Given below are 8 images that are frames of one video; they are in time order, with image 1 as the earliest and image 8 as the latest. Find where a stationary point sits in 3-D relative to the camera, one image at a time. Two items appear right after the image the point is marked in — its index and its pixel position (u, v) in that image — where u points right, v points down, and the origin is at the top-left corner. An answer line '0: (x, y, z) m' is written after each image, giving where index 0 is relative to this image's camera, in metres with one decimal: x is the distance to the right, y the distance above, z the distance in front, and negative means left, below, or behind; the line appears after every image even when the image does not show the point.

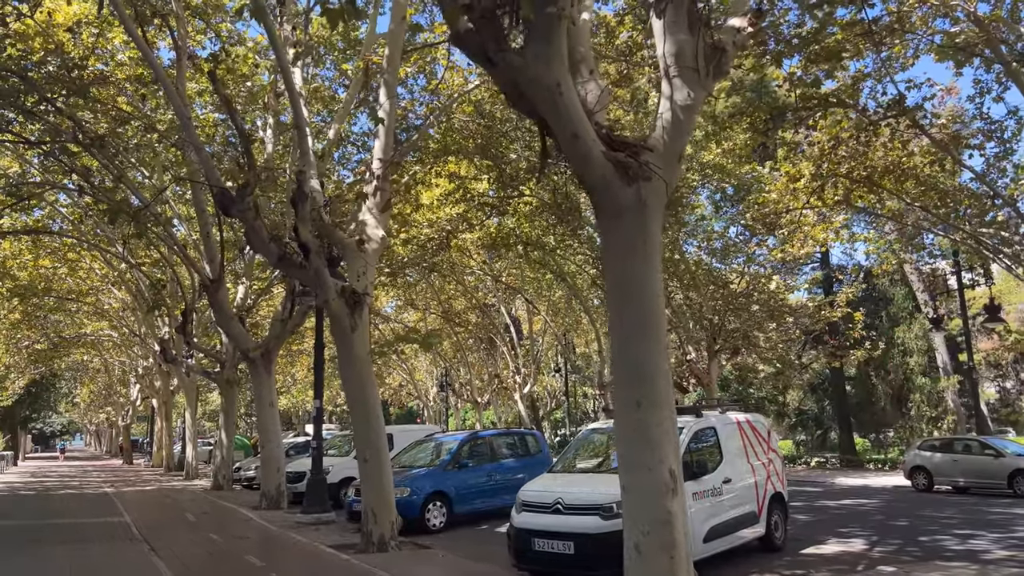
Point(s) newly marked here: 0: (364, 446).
0: (-1.5, -1.6, +7.6) m
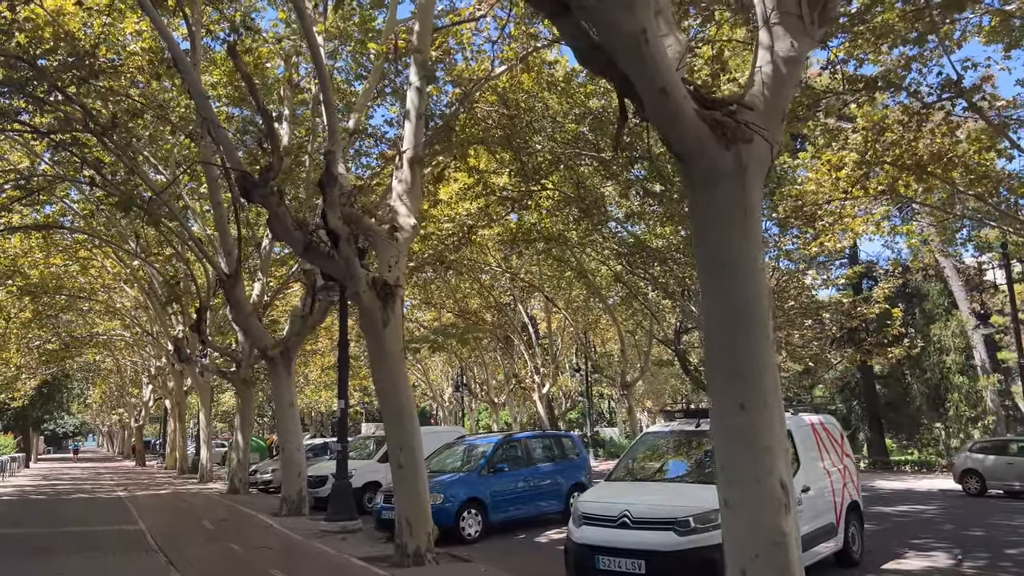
0: (-1.1, -1.5, +7.0) m
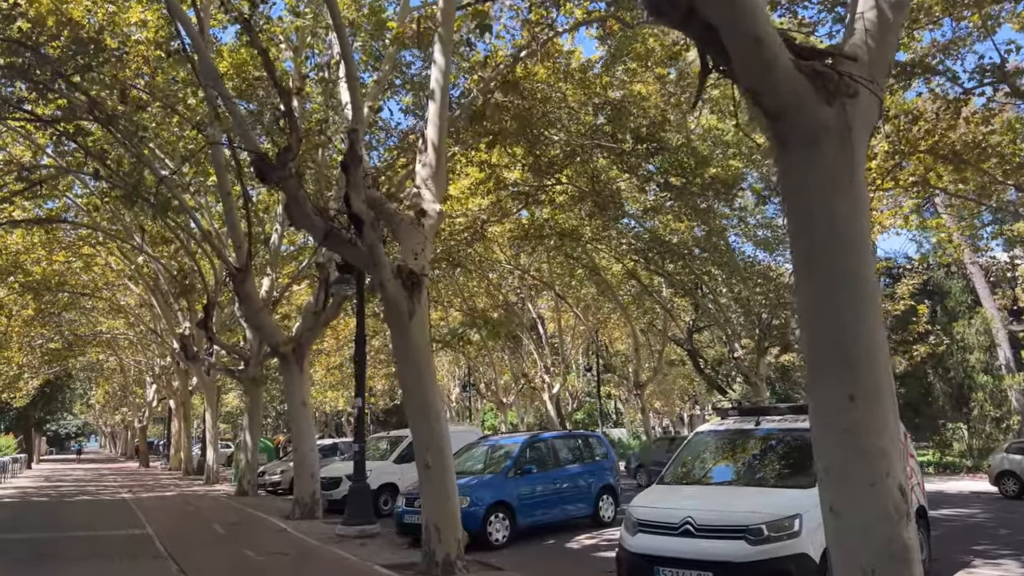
0: (-0.7, -1.4, +6.6) m
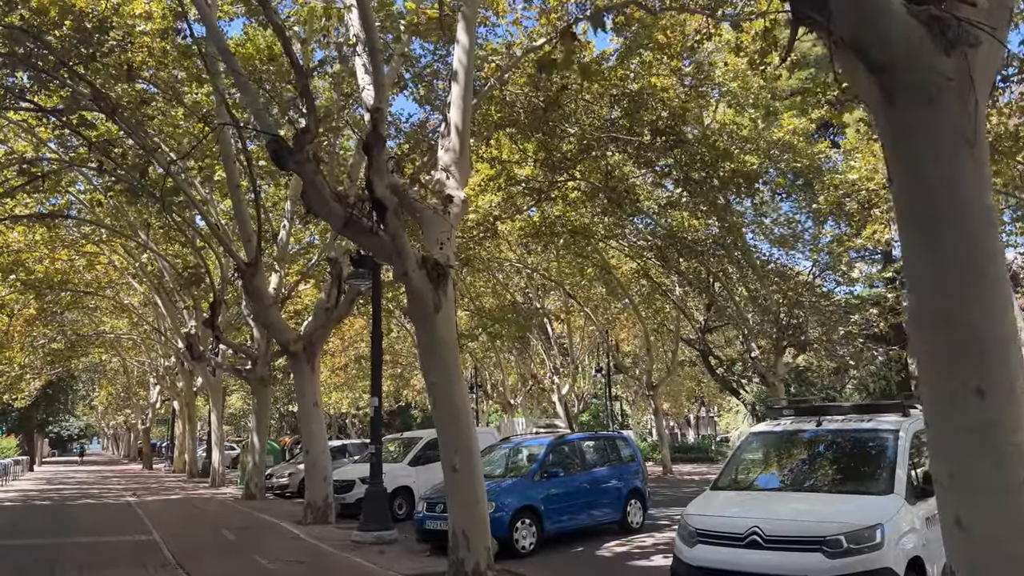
0: (-0.5, -1.3, +6.1) m
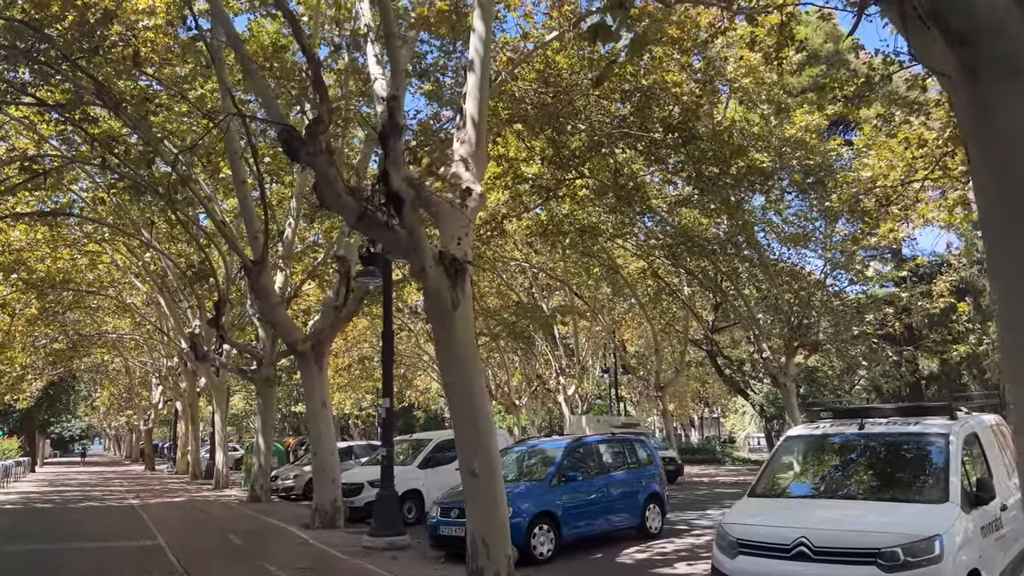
0: (-0.3, -1.3, +5.9) m
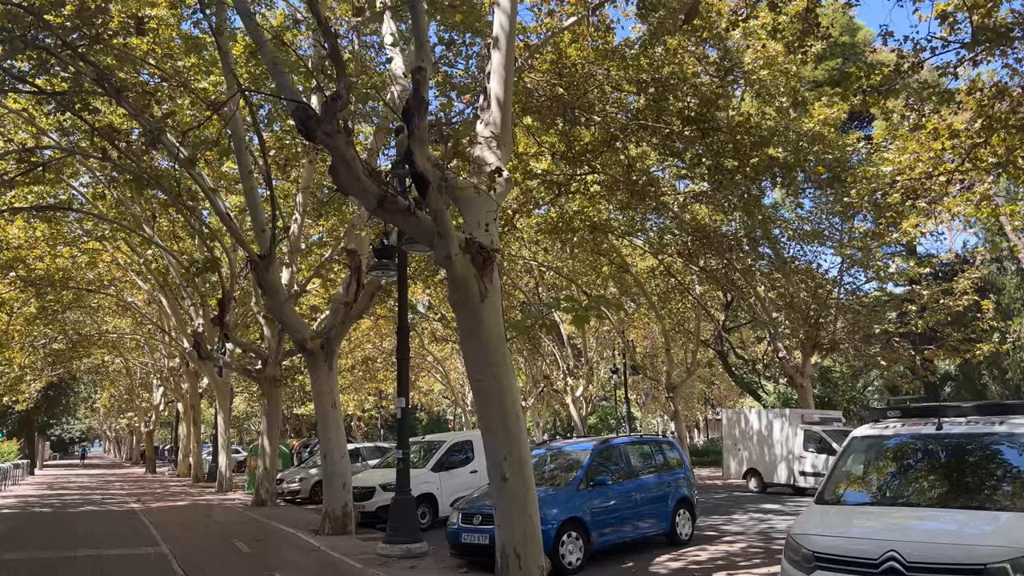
0: (-0.1, -1.2, +5.5) m
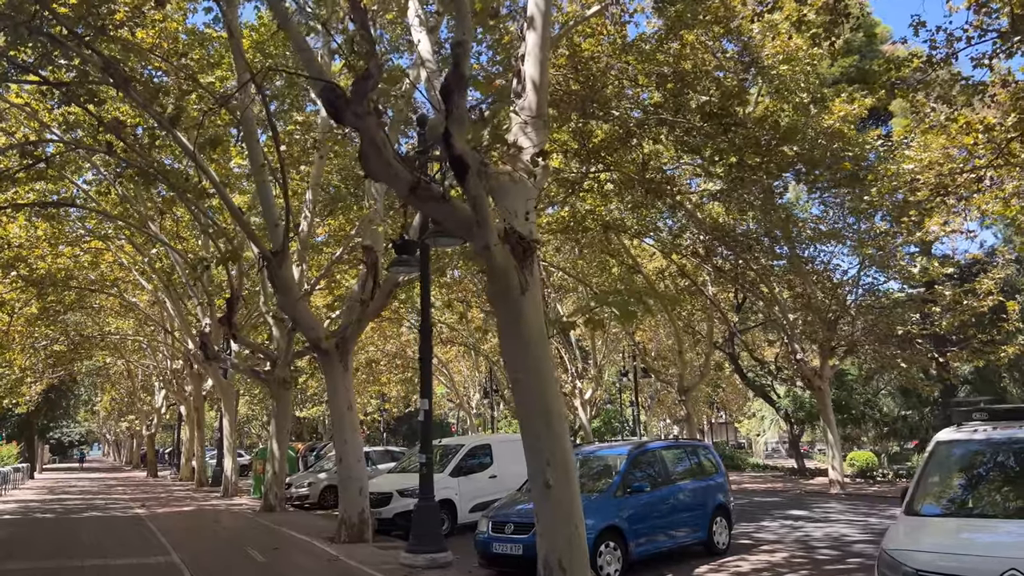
0: (+0.2, -1.2, +5.1) m
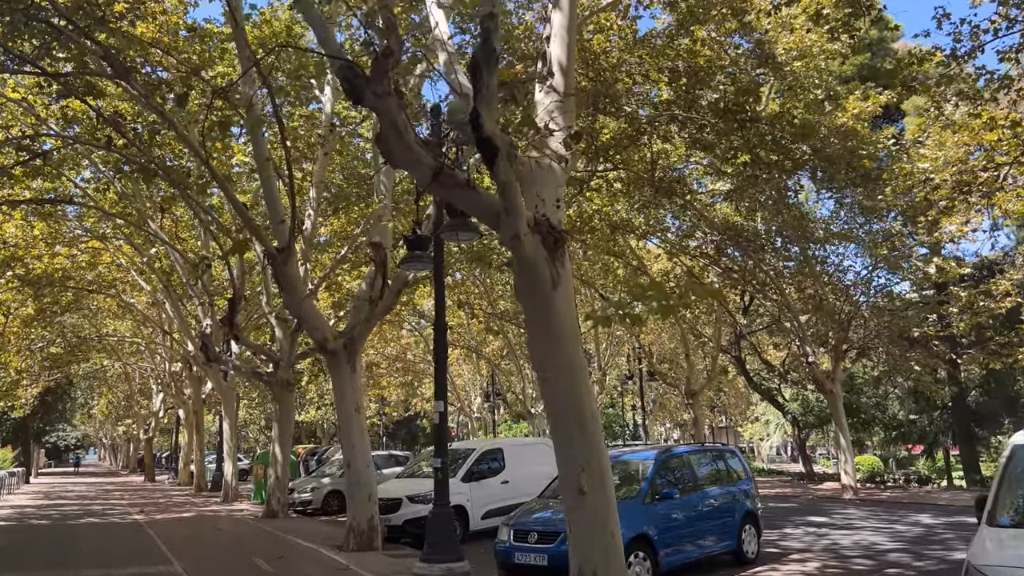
0: (+0.4, -1.1, +4.7) m
